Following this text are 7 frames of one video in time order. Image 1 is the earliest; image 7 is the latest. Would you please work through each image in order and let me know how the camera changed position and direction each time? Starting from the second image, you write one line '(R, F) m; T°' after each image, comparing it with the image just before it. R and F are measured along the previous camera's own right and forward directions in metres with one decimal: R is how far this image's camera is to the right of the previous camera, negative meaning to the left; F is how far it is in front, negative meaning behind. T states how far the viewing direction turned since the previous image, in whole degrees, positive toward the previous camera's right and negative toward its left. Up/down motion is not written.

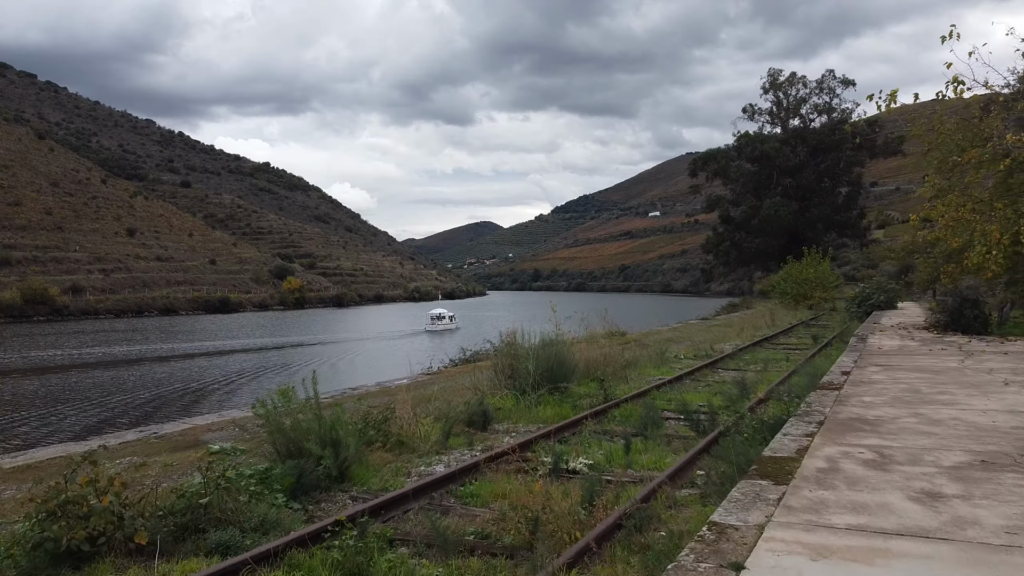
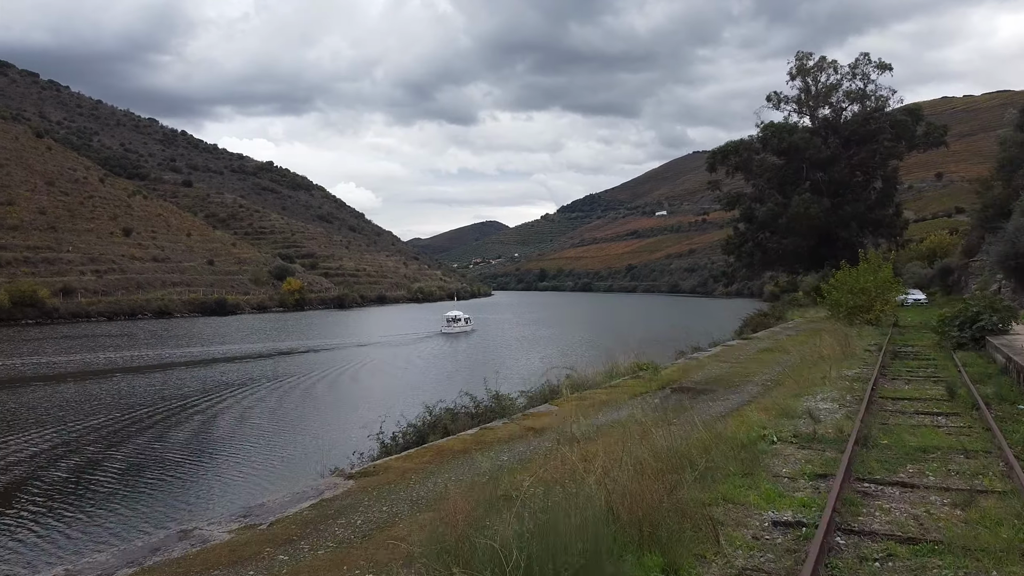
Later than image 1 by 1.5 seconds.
(+0.1, +2.4) m; -1°
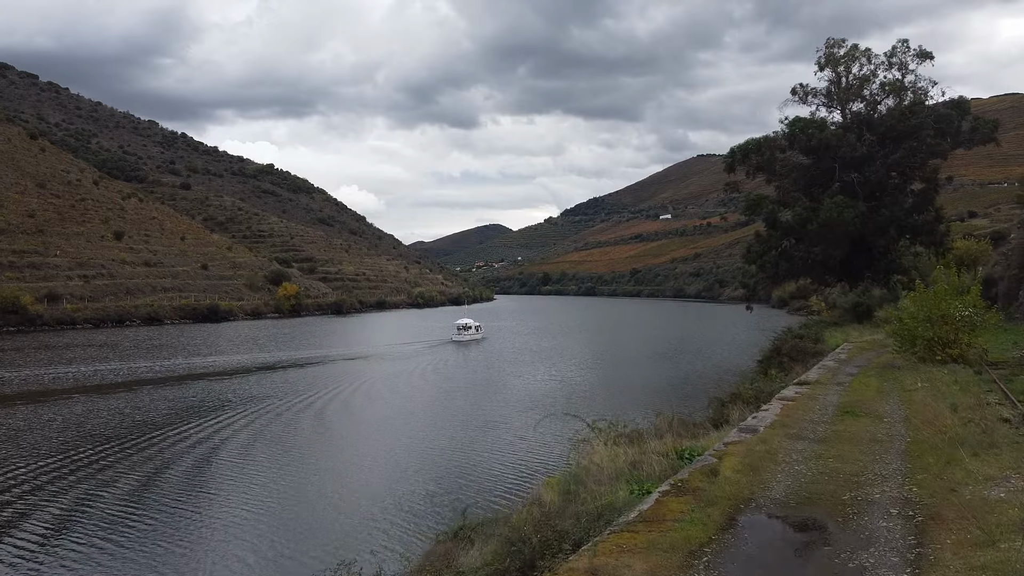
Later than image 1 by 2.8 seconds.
(+0.2, +2.5) m; 0°
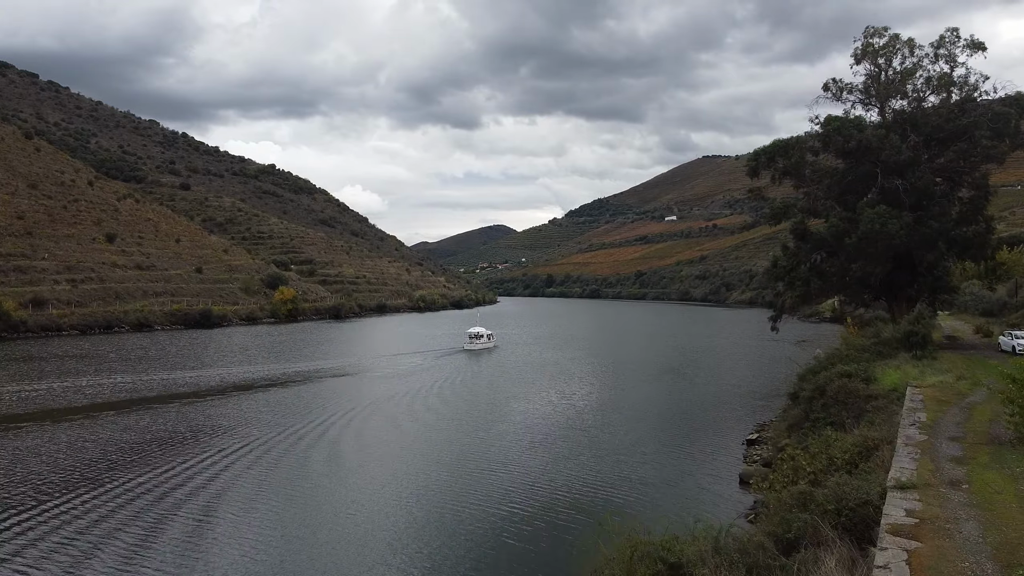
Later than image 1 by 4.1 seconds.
(+0.2, +2.5) m; 0°
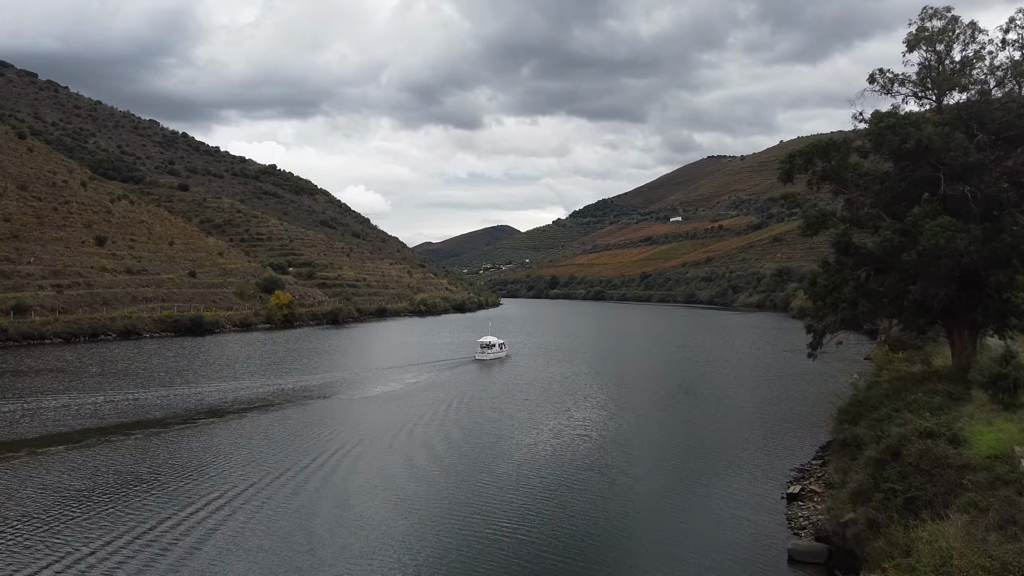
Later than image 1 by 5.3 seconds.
(+0.1, +2.7) m; 0°
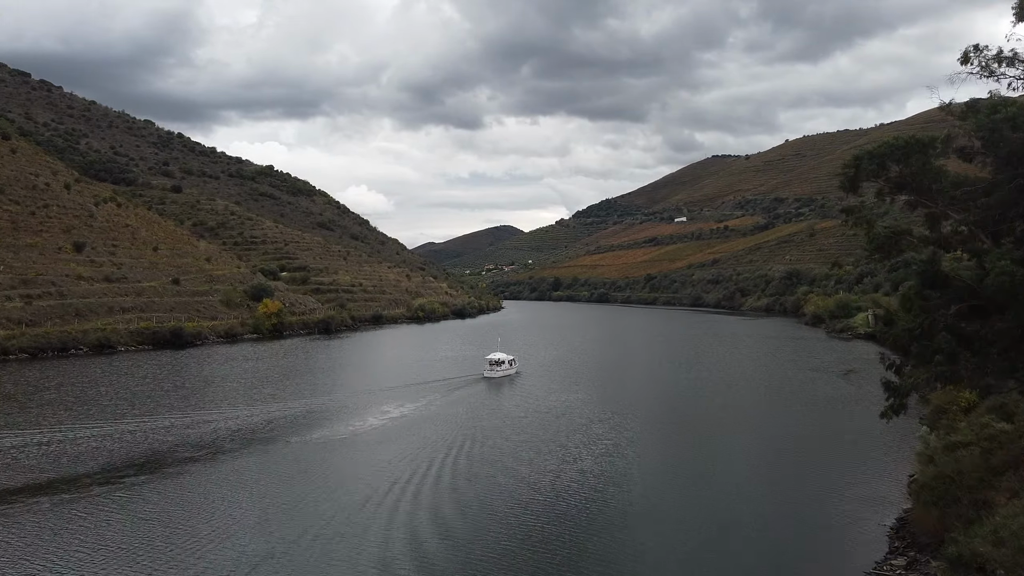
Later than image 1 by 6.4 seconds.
(+0.4, +4.2) m; 0°
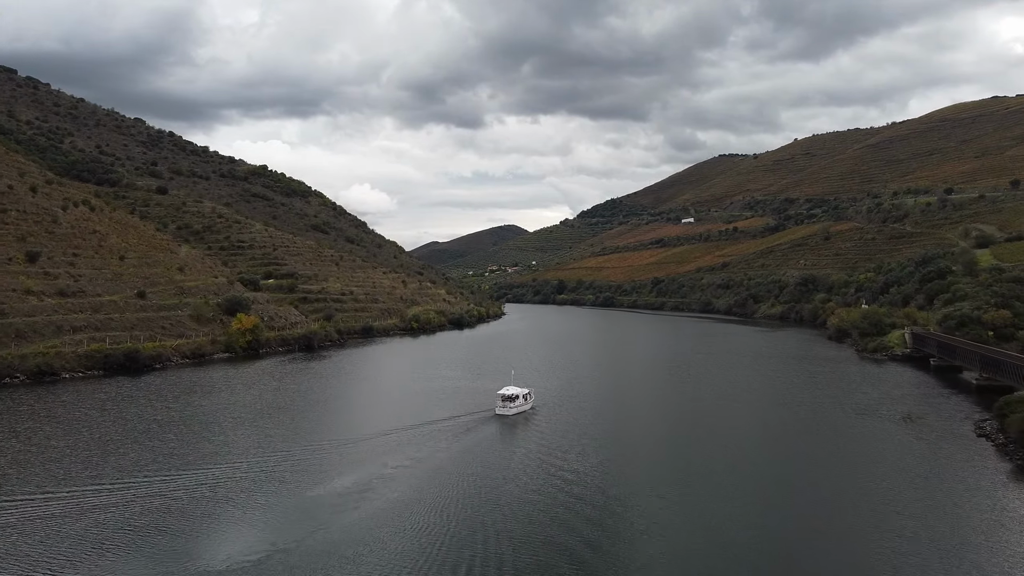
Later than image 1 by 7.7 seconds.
(+0.7, +7.2) m; 0°
